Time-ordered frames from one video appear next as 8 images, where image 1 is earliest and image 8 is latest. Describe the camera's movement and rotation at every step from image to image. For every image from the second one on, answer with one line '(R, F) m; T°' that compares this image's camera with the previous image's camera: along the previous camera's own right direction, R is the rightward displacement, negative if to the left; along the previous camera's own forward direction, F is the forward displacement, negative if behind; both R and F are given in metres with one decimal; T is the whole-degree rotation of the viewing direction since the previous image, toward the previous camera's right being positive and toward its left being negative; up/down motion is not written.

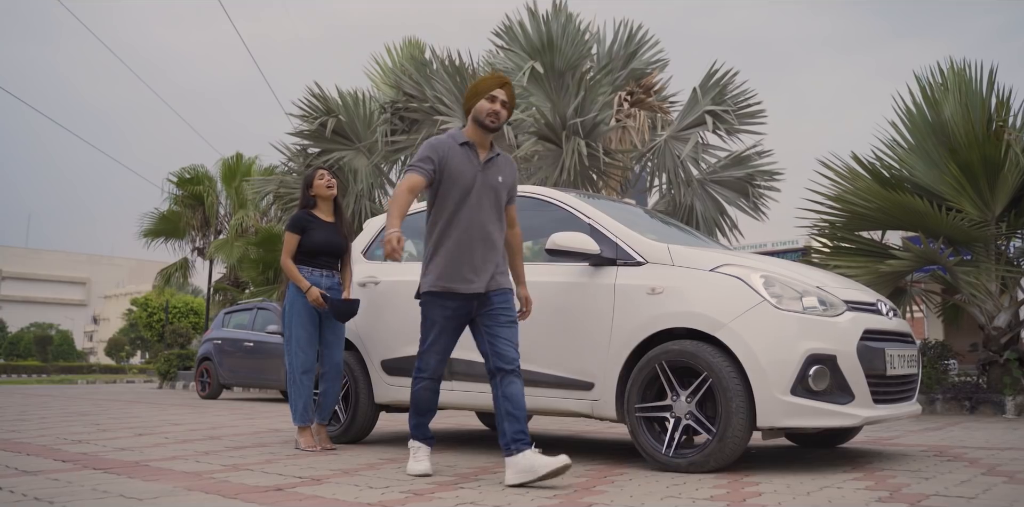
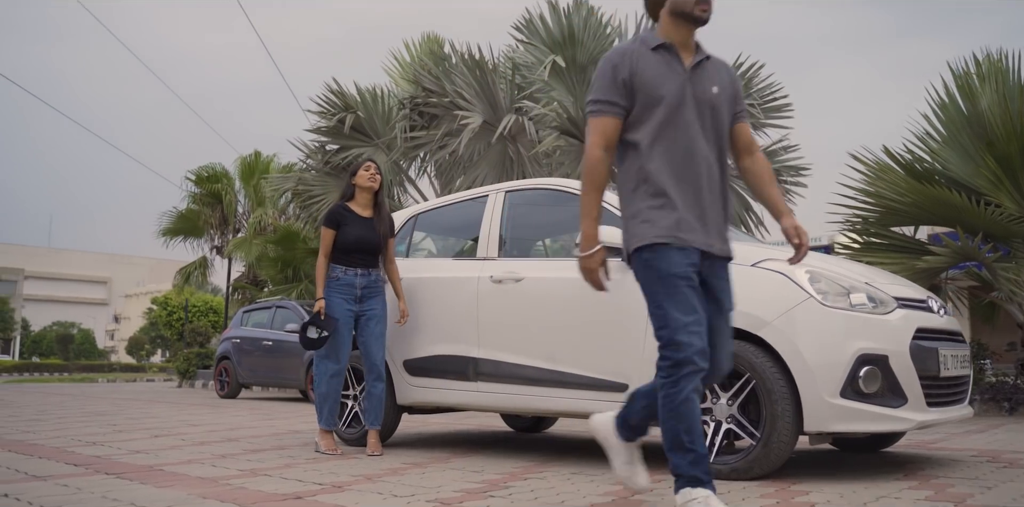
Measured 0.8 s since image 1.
(-0.1, +0.2) m; -1°
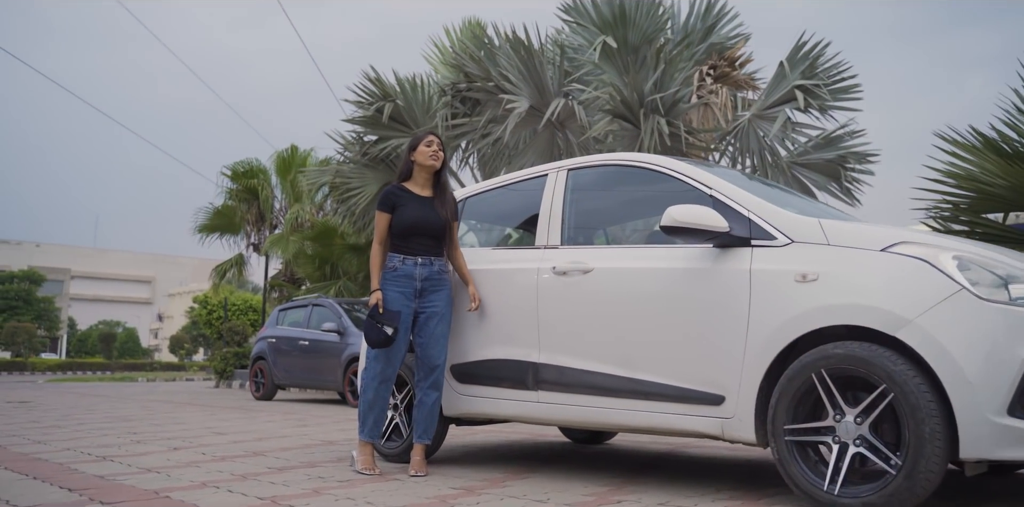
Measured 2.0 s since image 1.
(-0.1, +0.8) m; -2°
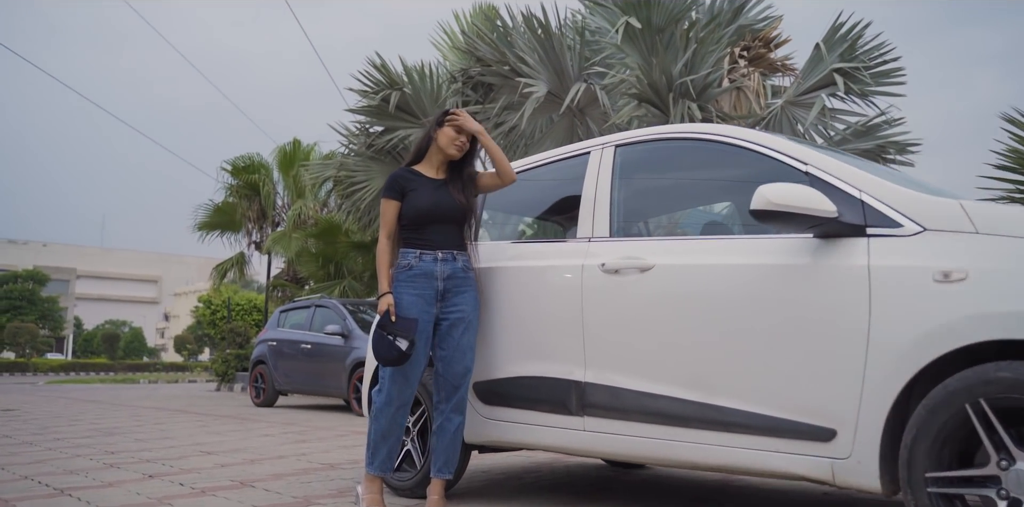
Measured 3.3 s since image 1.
(-0.1, +0.9) m; 0°
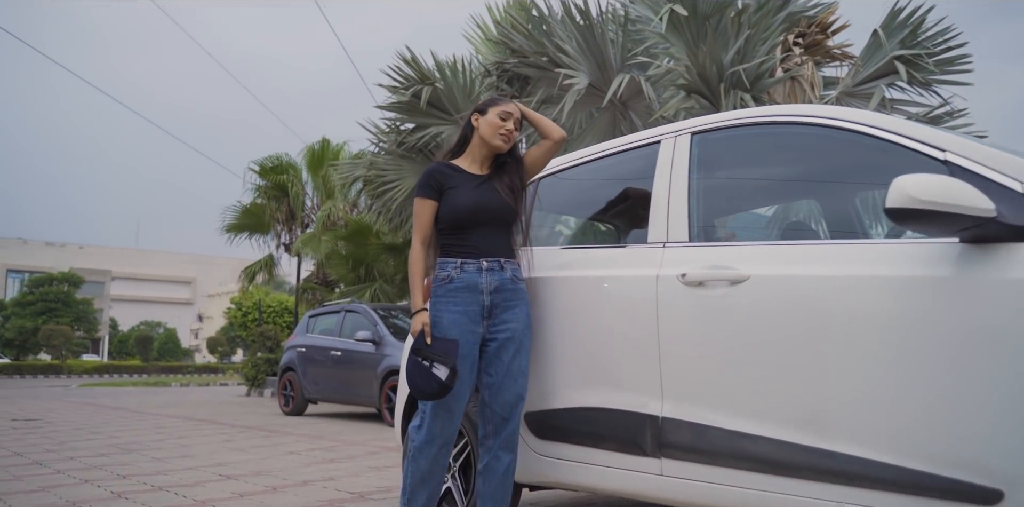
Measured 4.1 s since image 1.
(-0.1, +0.6) m; -2°
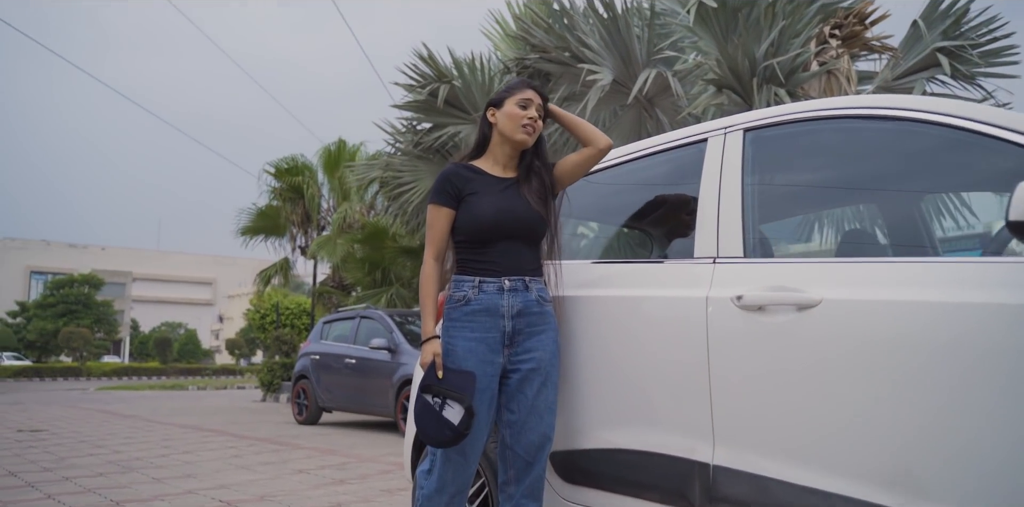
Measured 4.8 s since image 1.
(0.0, +0.5) m; -1°
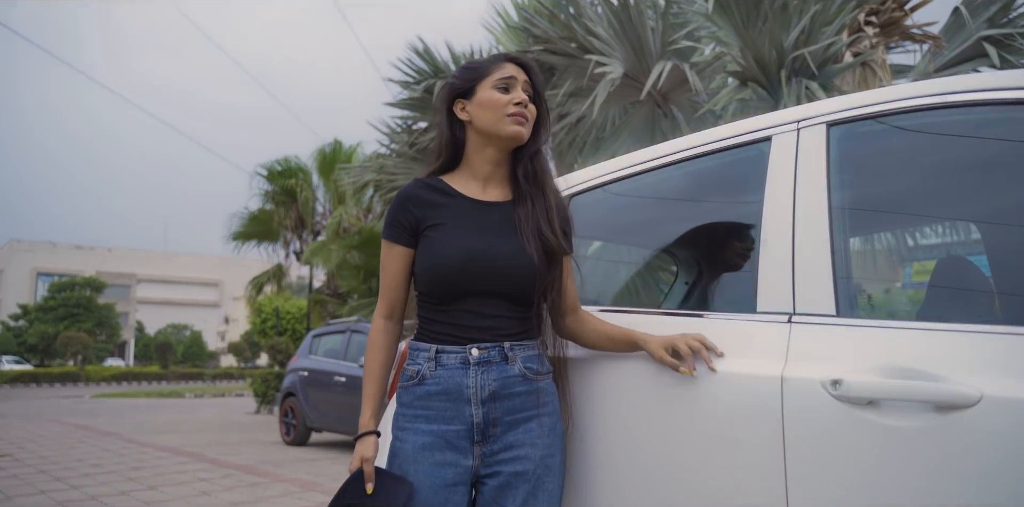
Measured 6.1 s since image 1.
(+0.1, +1.0) m; 0°
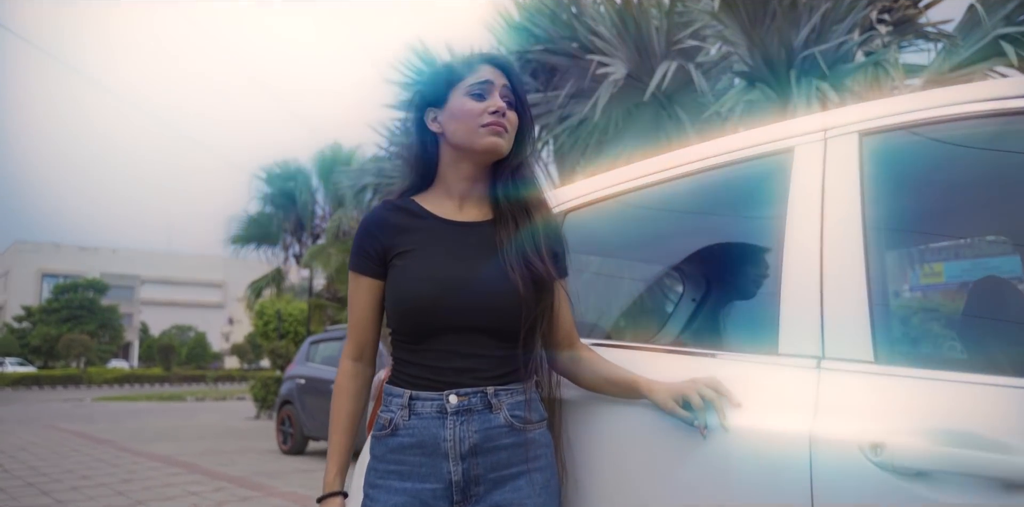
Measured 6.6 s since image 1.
(0.0, +0.3) m; 0°
